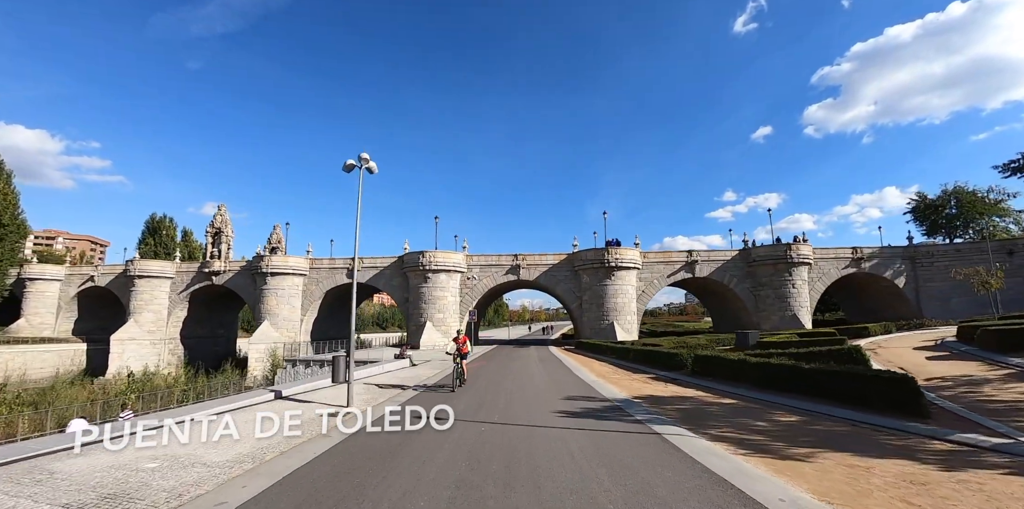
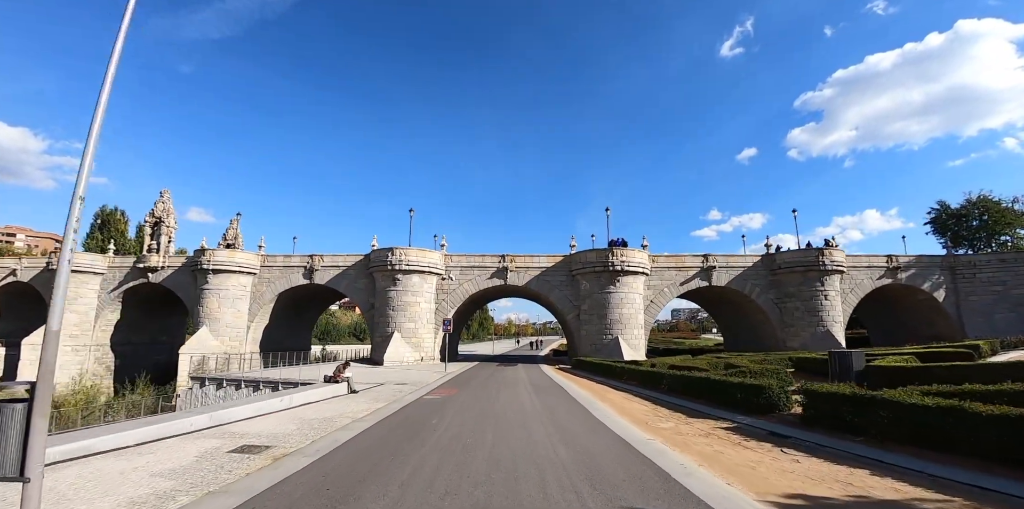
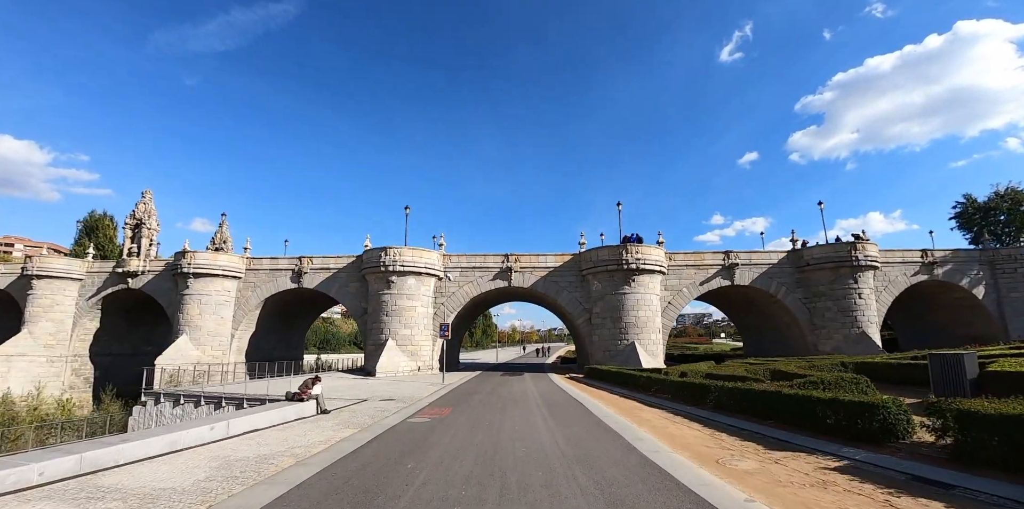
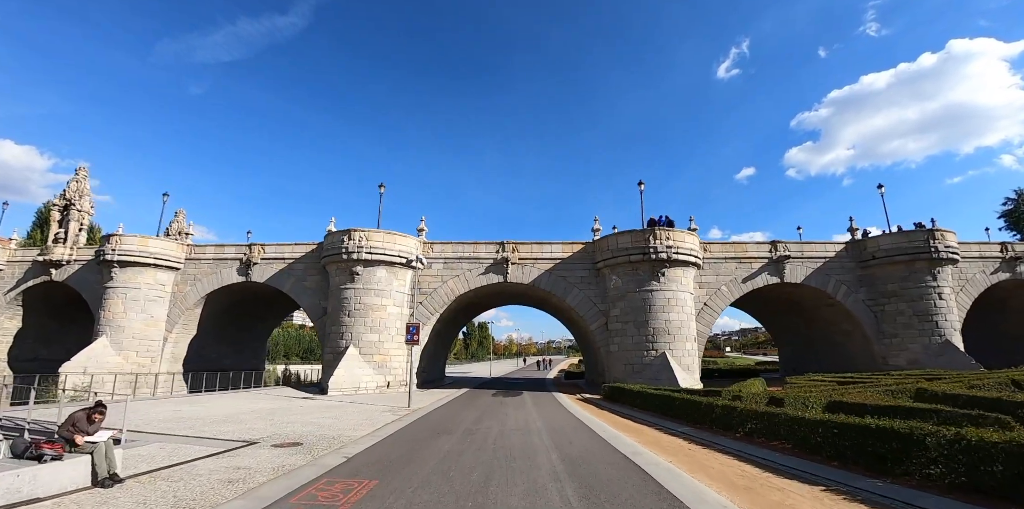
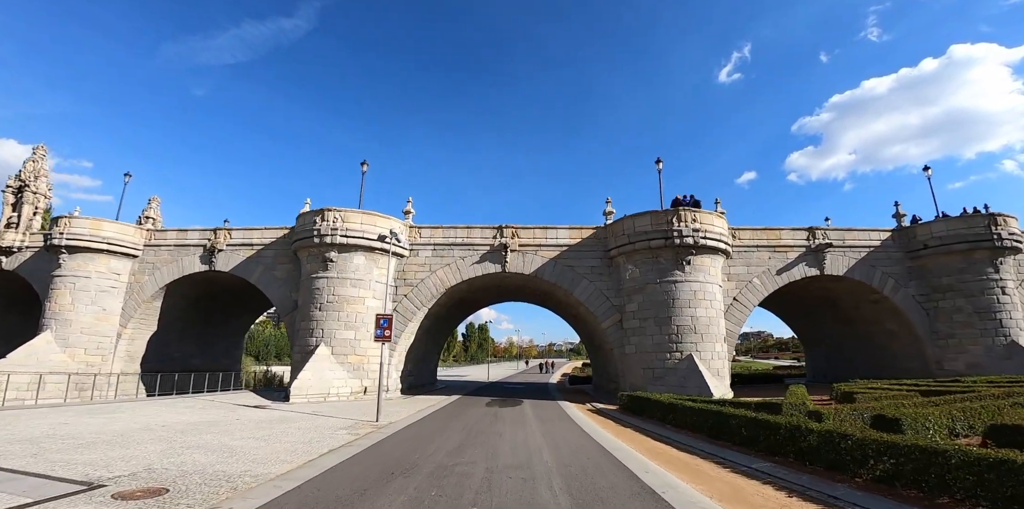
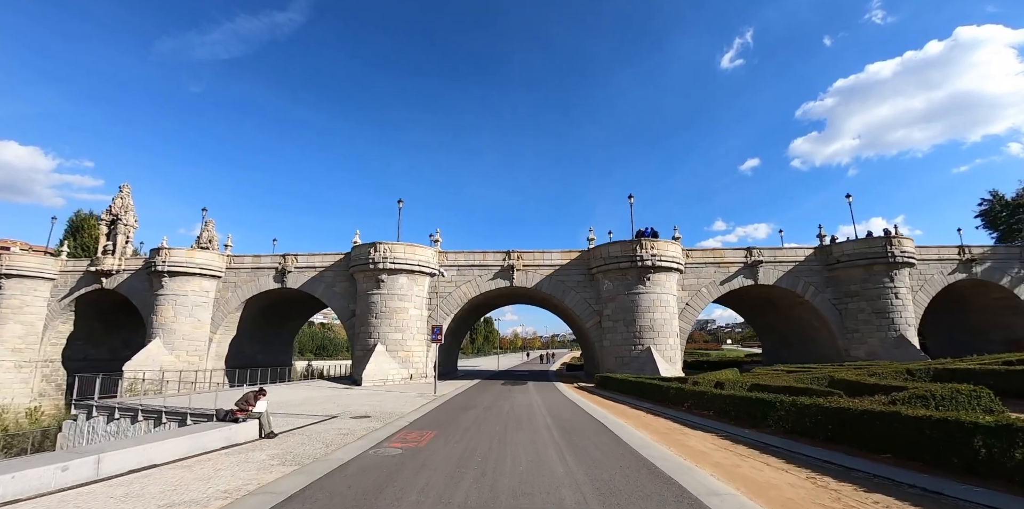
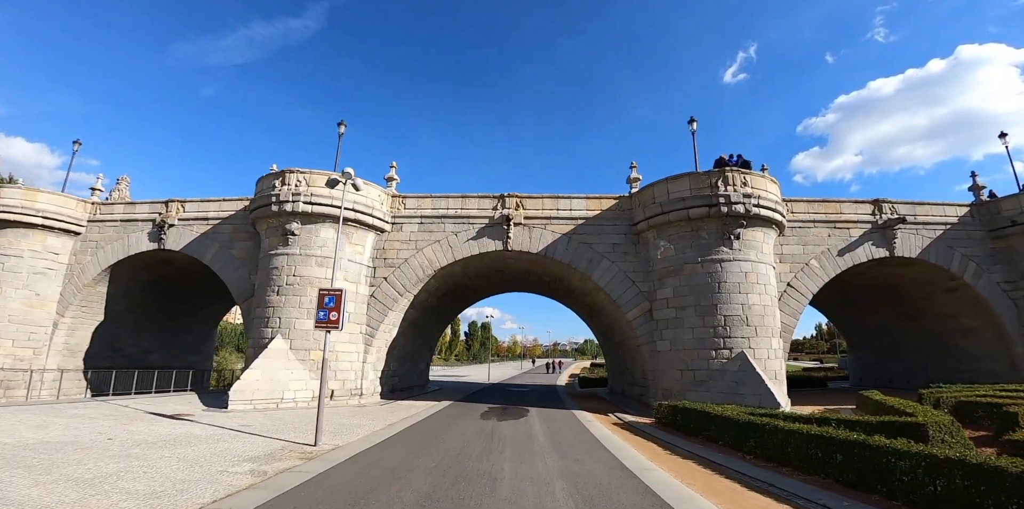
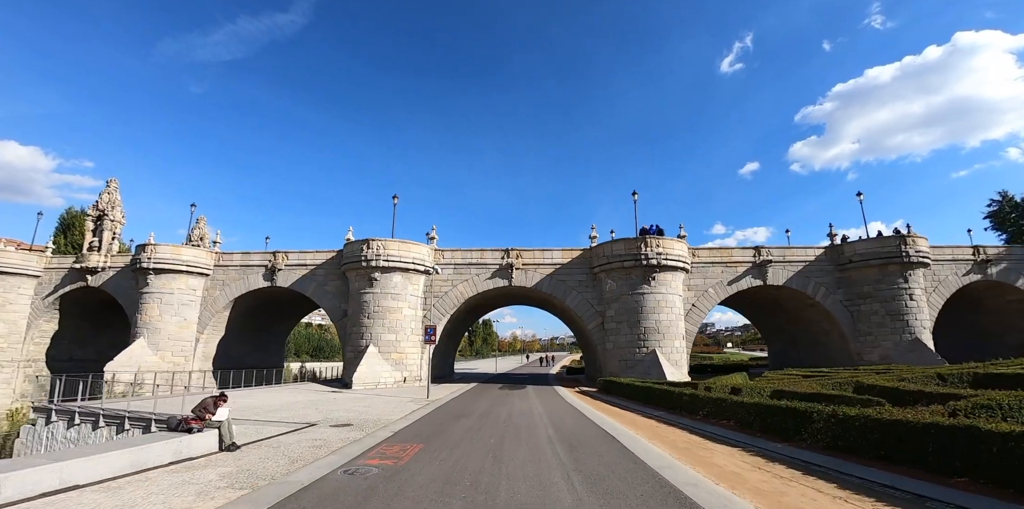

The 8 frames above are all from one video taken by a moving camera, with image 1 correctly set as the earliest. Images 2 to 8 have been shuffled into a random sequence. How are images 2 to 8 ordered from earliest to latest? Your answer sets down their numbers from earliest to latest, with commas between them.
2, 3, 6, 8, 4, 5, 7
